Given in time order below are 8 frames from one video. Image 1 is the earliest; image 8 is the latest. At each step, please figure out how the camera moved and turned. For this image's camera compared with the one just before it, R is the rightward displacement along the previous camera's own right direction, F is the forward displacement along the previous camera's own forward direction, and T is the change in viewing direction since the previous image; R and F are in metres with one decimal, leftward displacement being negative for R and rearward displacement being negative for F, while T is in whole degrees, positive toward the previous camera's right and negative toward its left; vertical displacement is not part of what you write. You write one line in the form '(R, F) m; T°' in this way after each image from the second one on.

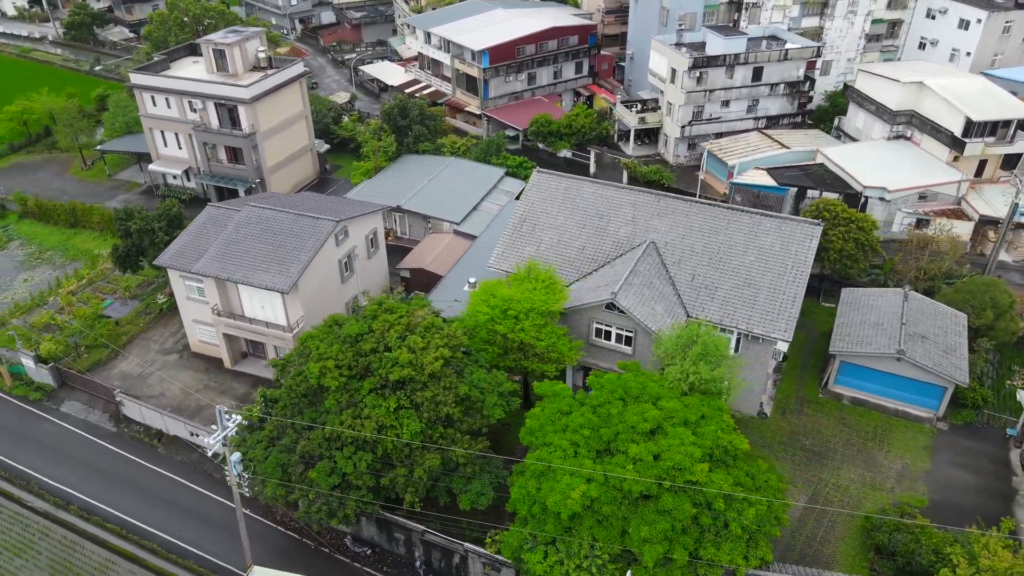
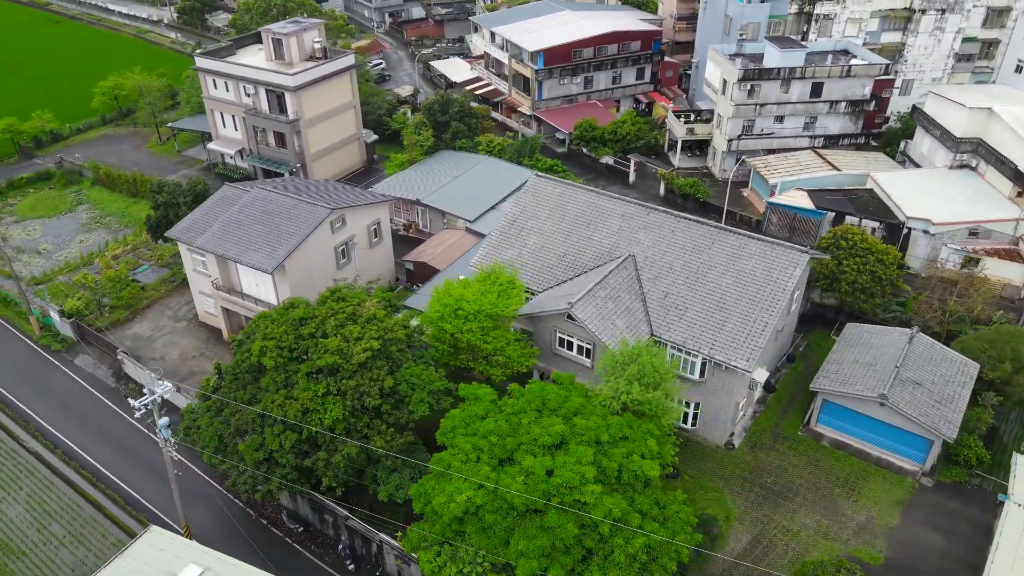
(+5.8, +0.4) m; -8°
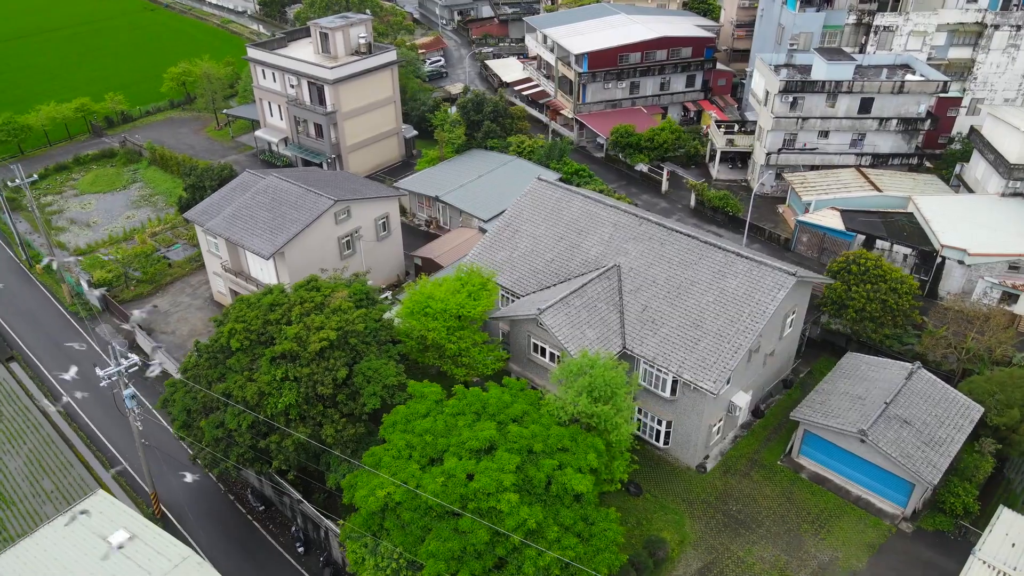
(+4.3, +0.3) m; -6°
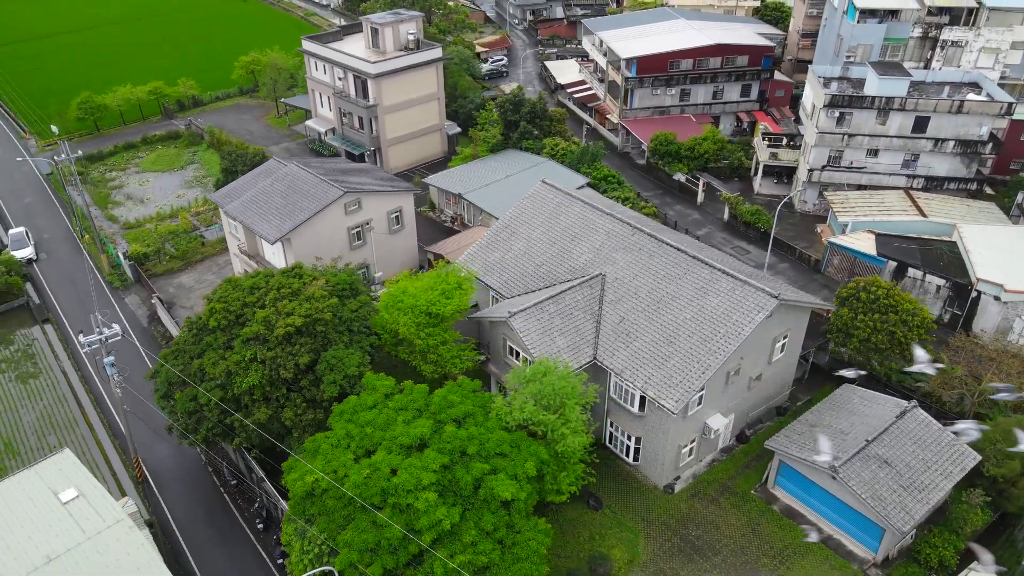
(+4.3, +0.3) m; -7°
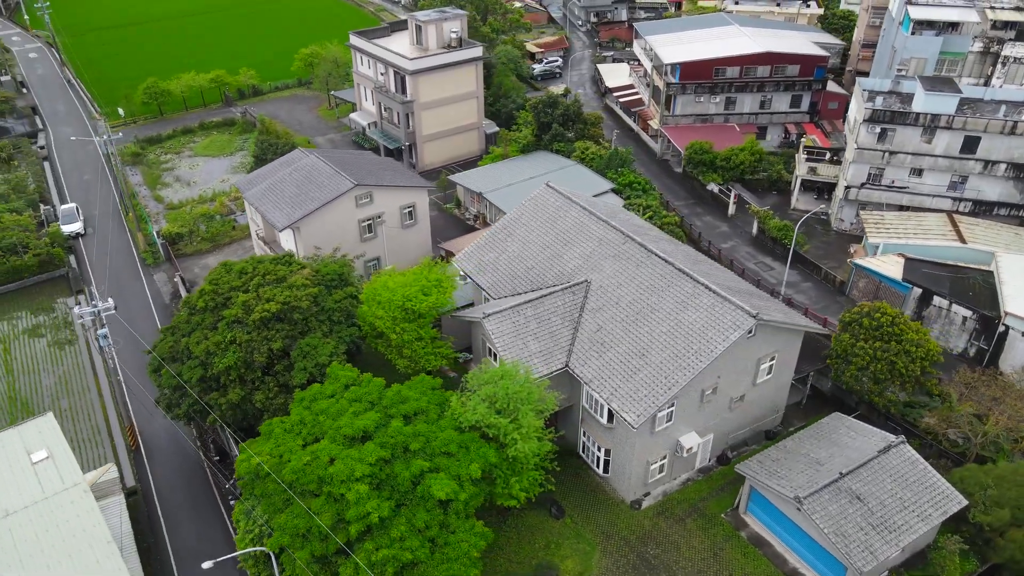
(+3.8, +0.2) m; -6°
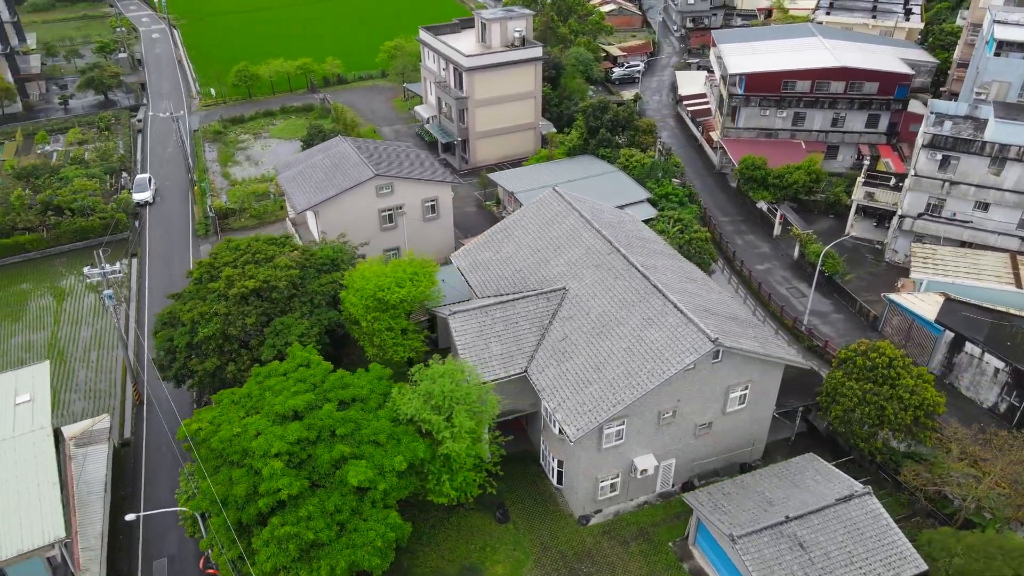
(+5.4, +0.4) m; -9°
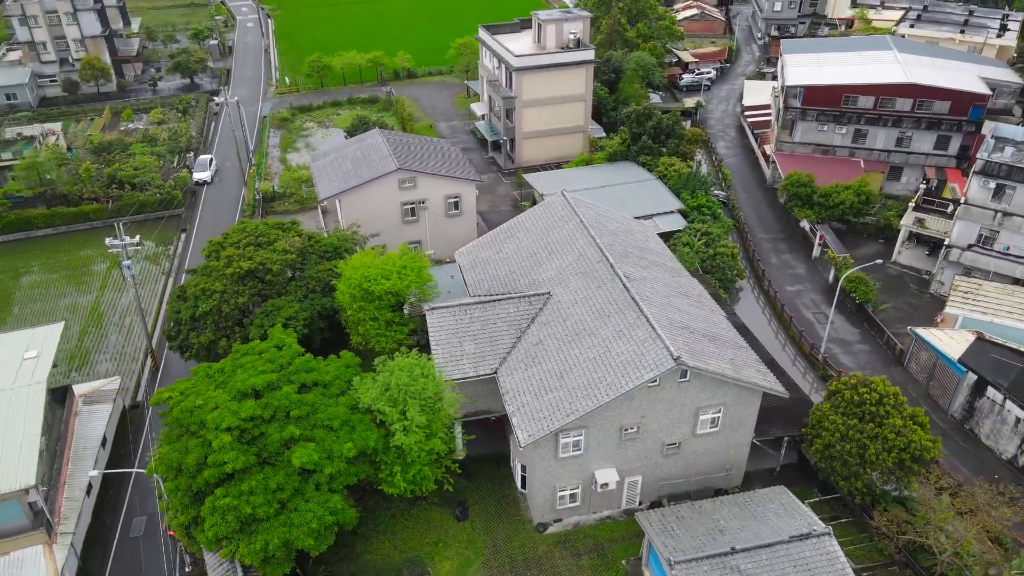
(+4.3, +0.2) m; -7°
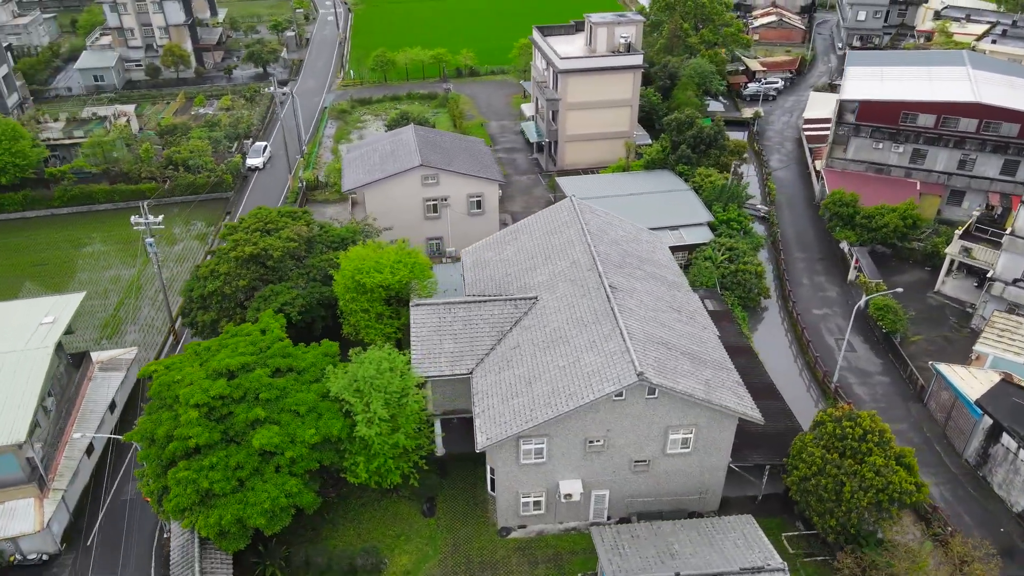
(+3.8, +0.2) m; -6°
